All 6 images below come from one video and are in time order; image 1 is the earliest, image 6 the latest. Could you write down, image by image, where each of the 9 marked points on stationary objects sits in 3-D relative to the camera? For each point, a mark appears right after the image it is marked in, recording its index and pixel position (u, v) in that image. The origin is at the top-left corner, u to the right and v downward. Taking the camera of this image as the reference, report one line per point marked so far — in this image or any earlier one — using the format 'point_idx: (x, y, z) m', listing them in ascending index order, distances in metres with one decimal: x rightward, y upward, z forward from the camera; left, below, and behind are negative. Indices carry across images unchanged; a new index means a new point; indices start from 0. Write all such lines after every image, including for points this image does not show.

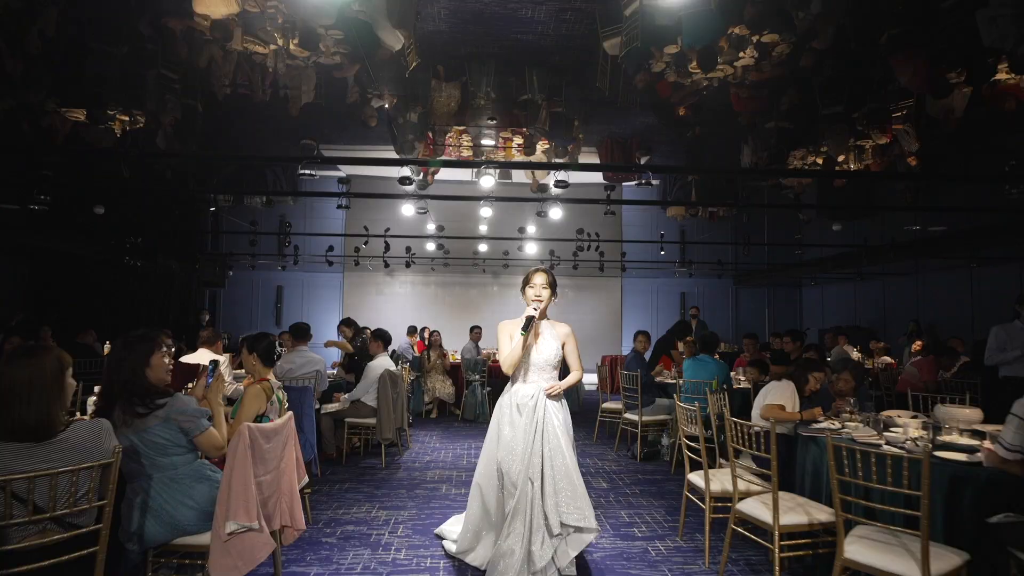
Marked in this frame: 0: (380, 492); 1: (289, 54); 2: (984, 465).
0: (-0.9, -1.4, +3.9) m
1: (-2.0, +2.1, +5.0) m
2: (+1.8, -0.7, +2.1) m
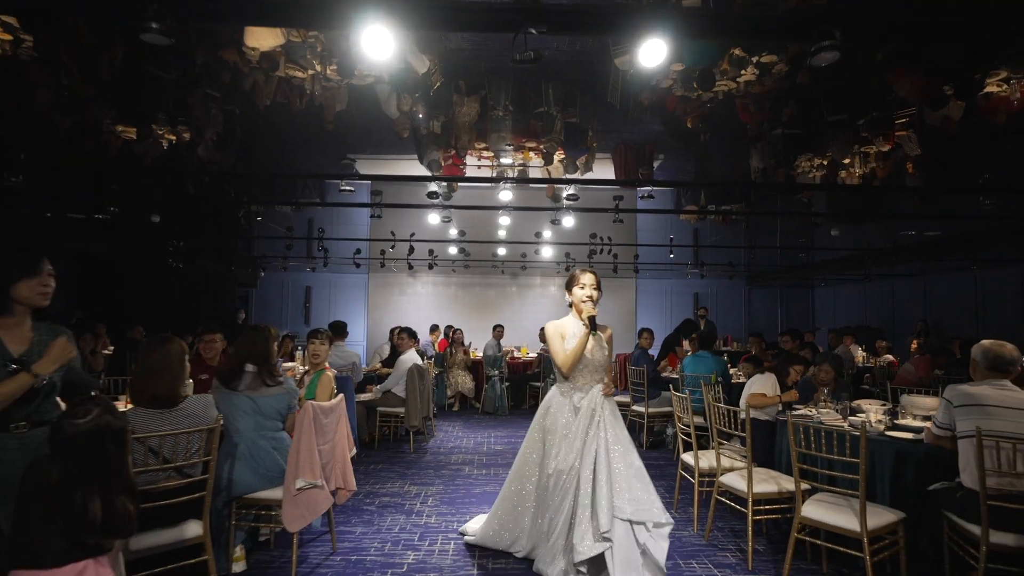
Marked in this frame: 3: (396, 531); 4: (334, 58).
0: (-0.8, -1.4, +4.4) m
1: (-1.8, +2.1, +5.5) m
2: (+1.9, -0.7, +2.5) m
3: (-0.6, -1.3, +3.2) m
4: (-1.6, +2.1, +5.1) m
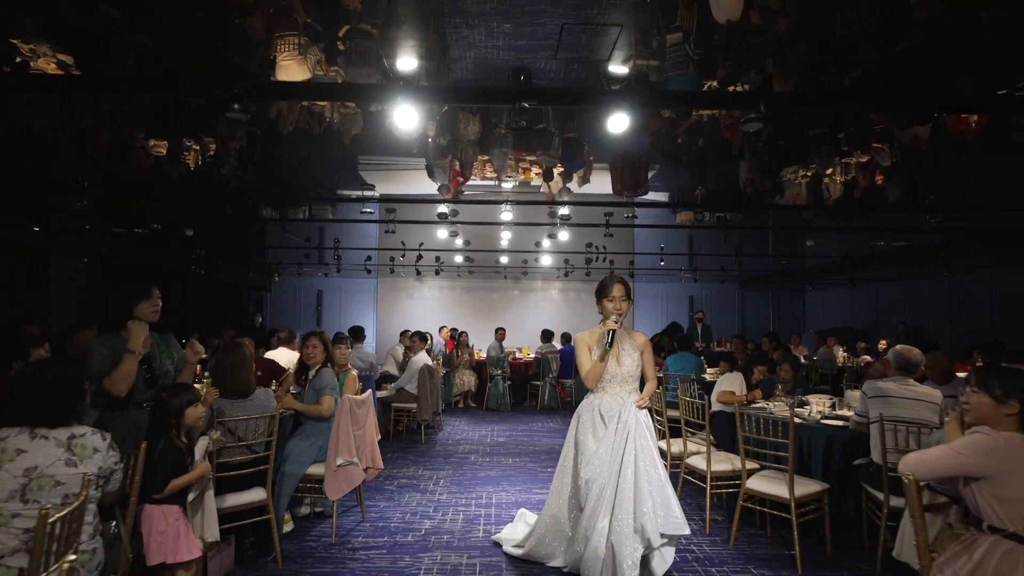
0: (-0.8, -1.5, +5.0) m
1: (-1.8, +2.0, +6.1) m
2: (+1.8, -0.8, +3.1) m
3: (-0.6, -1.4, +3.7) m
4: (-1.6, +2.0, +5.7) m
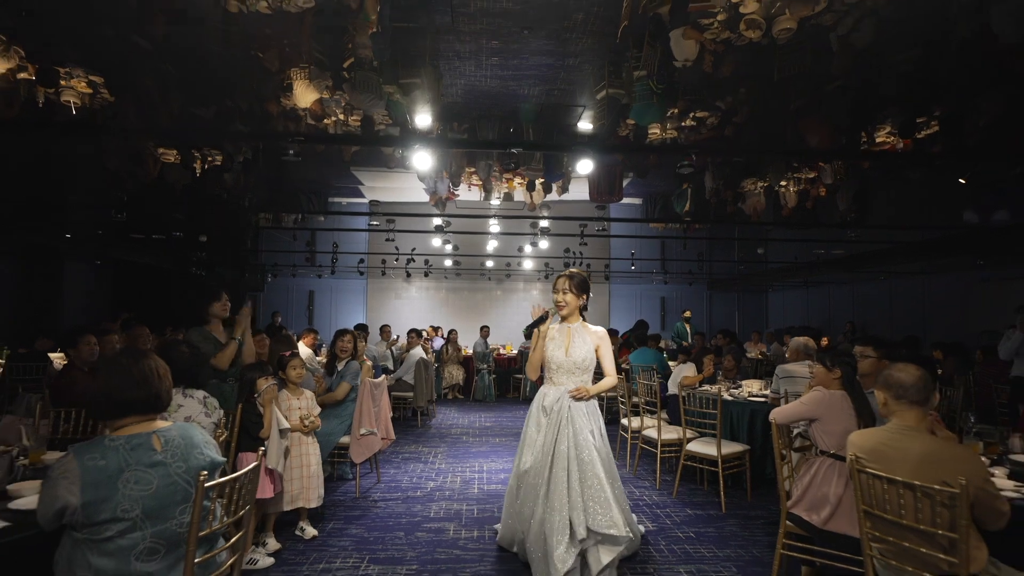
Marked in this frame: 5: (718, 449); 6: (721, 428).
0: (-0.9, -1.5, +5.7) m
1: (-2.0, +2.0, +6.8) m
2: (+1.8, -0.8, +3.9) m
3: (-0.7, -1.4, +4.5) m
4: (-1.7, +2.0, +6.4) m
5: (+1.3, -1.0, +3.7) m
6: (+1.4, -0.9, +3.8) m
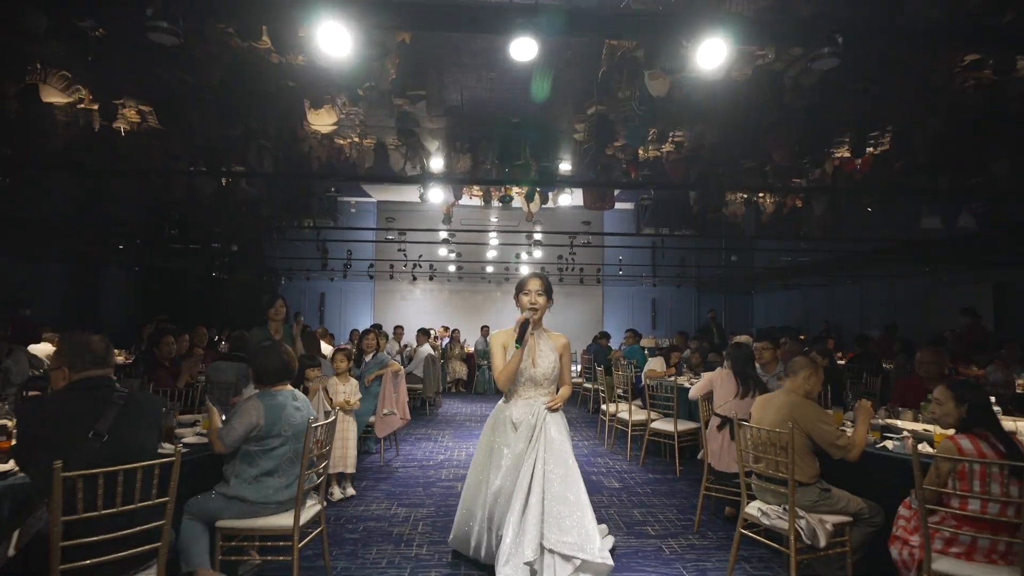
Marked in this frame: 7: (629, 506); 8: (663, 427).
0: (-0.9, -1.6, +6.6) m
1: (-2.0, +1.9, +7.7) m
2: (+1.7, -0.9, +4.8) m
3: (-0.8, -1.5, +5.4) m
4: (-1.8, +2.0, +7.3) m
5: (+1.3, -1.1, +4.5) m
6: (+1.4, -1.0, +4.7) m
7: (+0.8, -1.4, +3.7) m
8: (+1.2, -1.1, +4.6) m
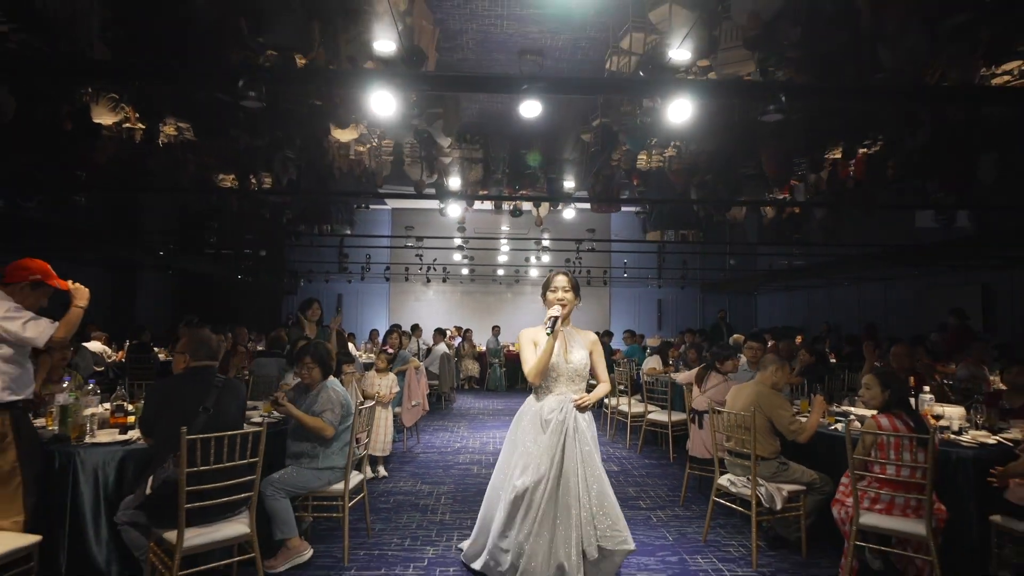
0: (-0.8, -1.6, +7.1) m
1: (-1.9, +1.9, +8.2) m
2: (+1.8, -0.9, +5.3) m
3: (-0.7, -1.5, +5.9) m
4: (-1.6, +1.9, +7.8) m
5: (+1.4, -1.1, +5.0) m
6: (+1.5, -1.0, +5.2) m
7: (+0.8, -1.5, +4.2) m
8: (+1.3, -1.2, +5.1) m
